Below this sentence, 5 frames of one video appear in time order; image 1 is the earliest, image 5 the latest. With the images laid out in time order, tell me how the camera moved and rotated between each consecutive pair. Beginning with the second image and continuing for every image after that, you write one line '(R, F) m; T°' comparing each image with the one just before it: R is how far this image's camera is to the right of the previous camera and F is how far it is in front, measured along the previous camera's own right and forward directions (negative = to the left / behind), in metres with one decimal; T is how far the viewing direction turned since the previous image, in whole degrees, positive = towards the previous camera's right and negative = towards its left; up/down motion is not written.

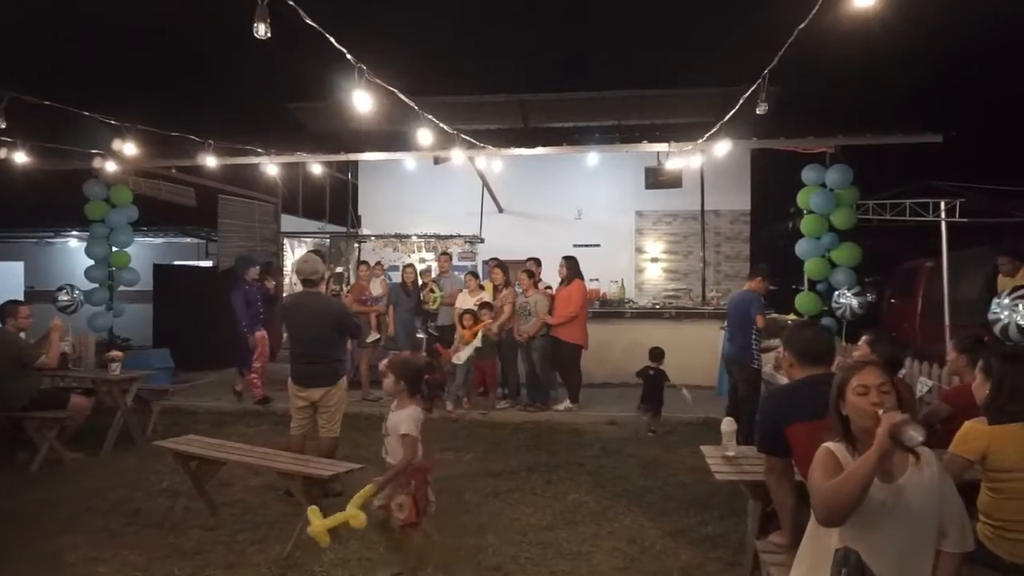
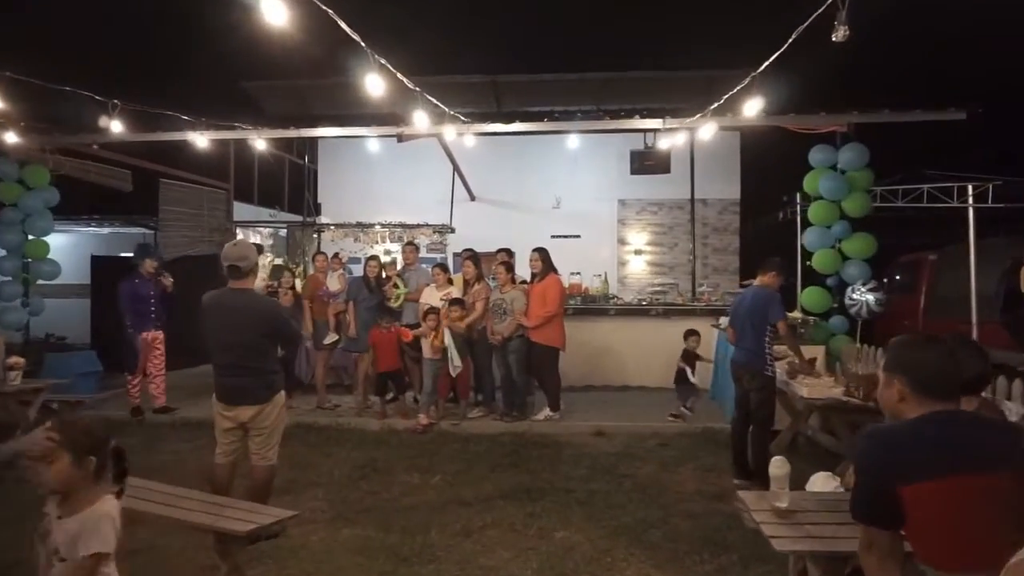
(0.0, +1.0) m; +2°
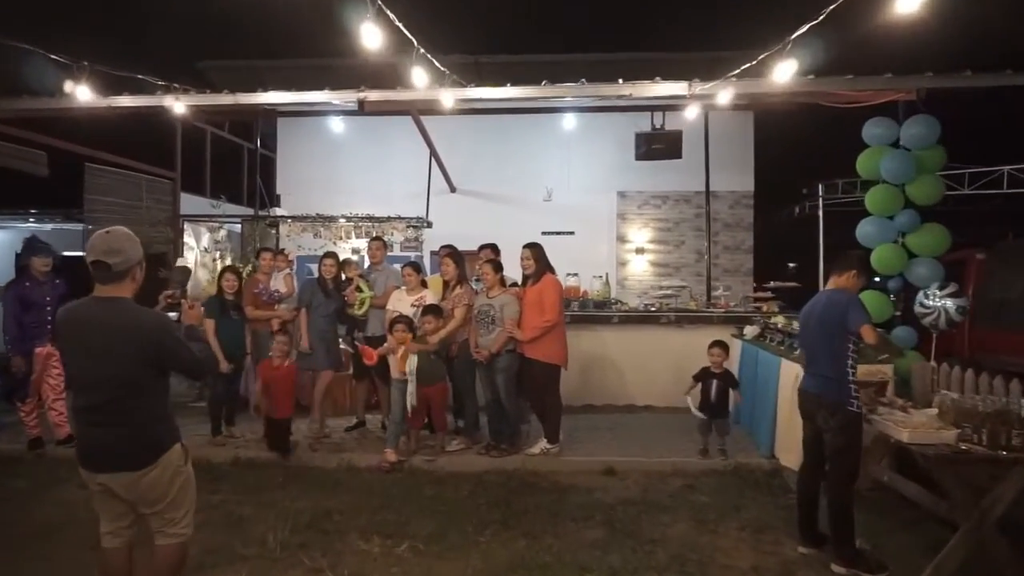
(-0.1, +1.5) m; +2°
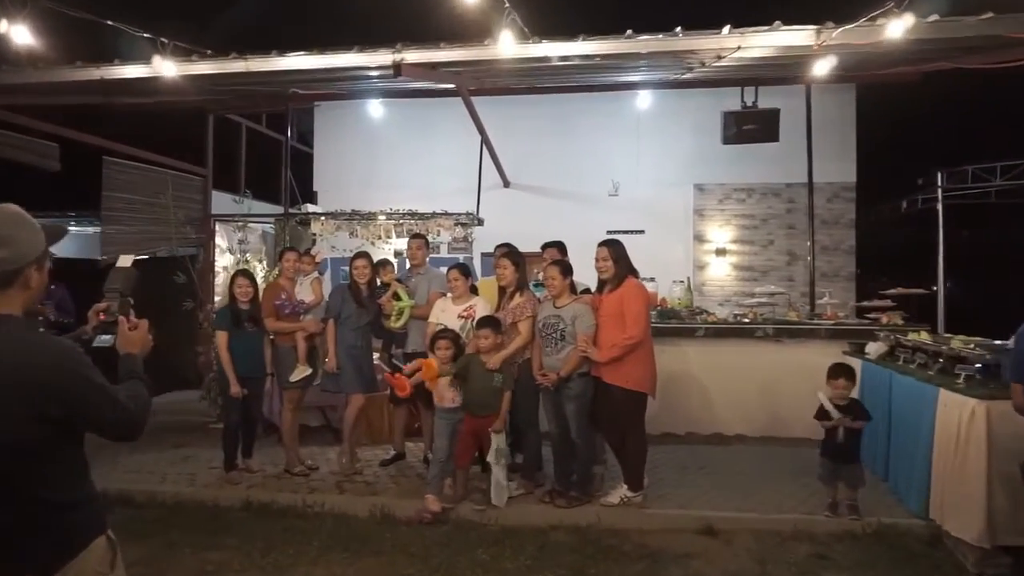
(-0.2, +1.3) m; -4°
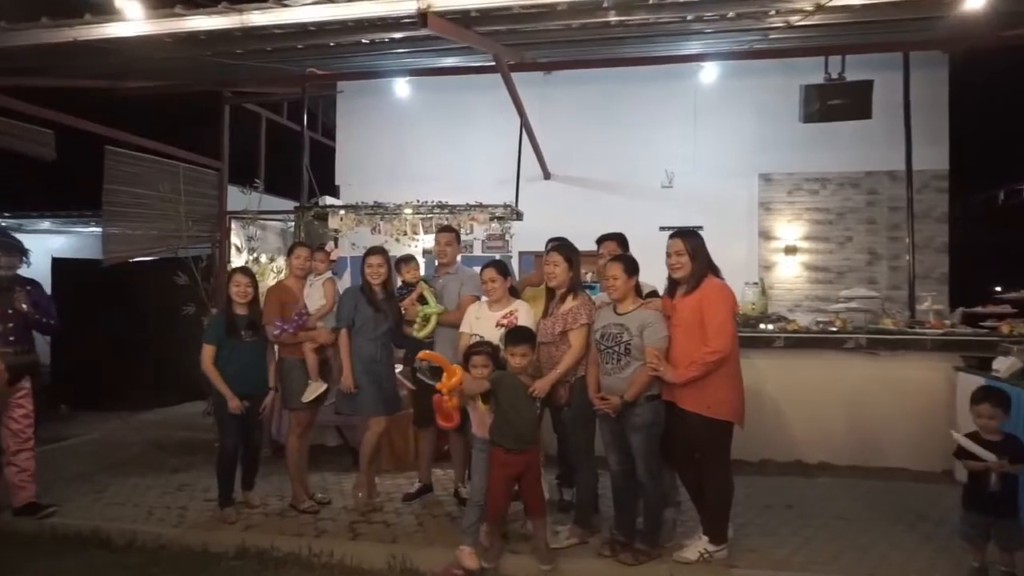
(-0.1, +1.0) m; -3°
